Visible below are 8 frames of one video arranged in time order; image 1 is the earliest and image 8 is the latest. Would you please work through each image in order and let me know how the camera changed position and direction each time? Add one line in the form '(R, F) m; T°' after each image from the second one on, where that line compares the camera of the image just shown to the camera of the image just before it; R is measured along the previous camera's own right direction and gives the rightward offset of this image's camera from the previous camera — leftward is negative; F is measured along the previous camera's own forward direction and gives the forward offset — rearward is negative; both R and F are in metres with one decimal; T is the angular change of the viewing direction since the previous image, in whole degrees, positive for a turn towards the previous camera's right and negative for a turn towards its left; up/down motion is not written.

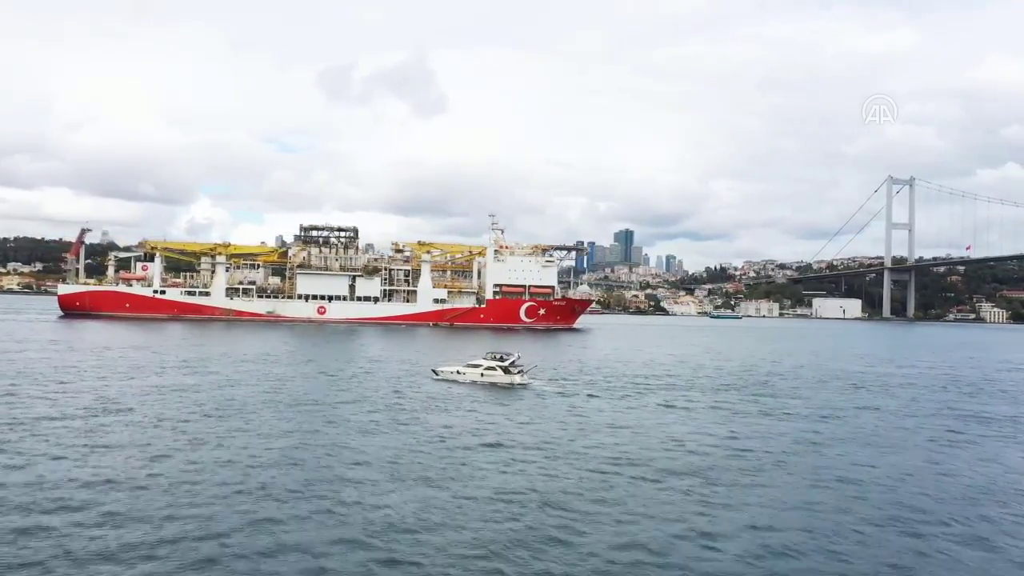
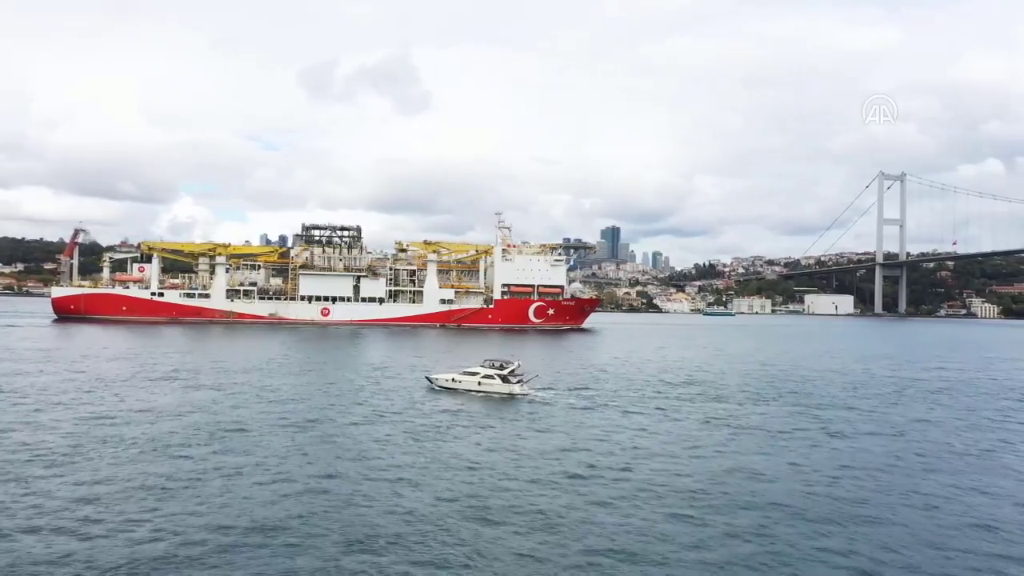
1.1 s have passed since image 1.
(-1.4, +1.8) m; +1°
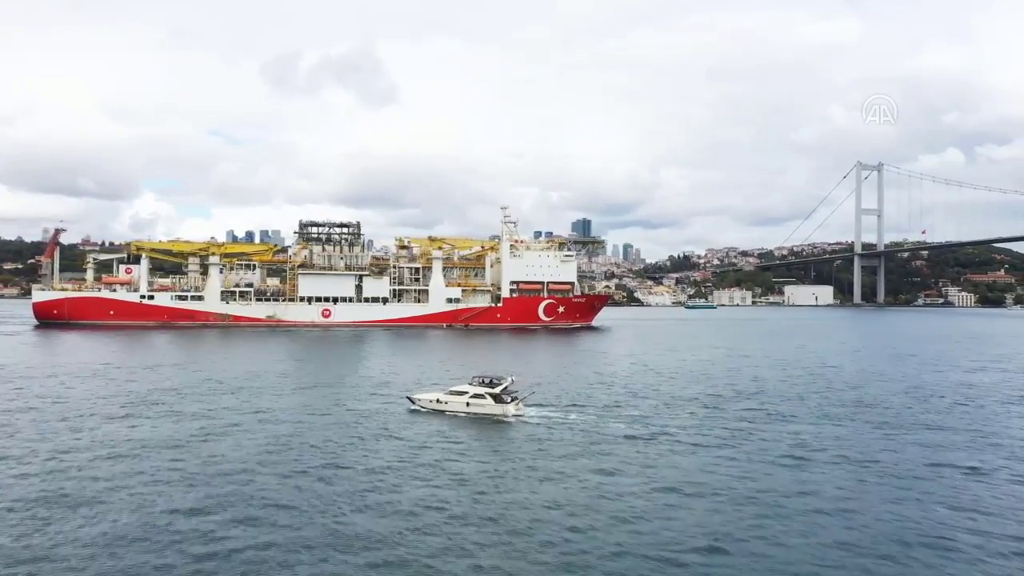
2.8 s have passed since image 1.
(-2.4, +2.9) m; +1°
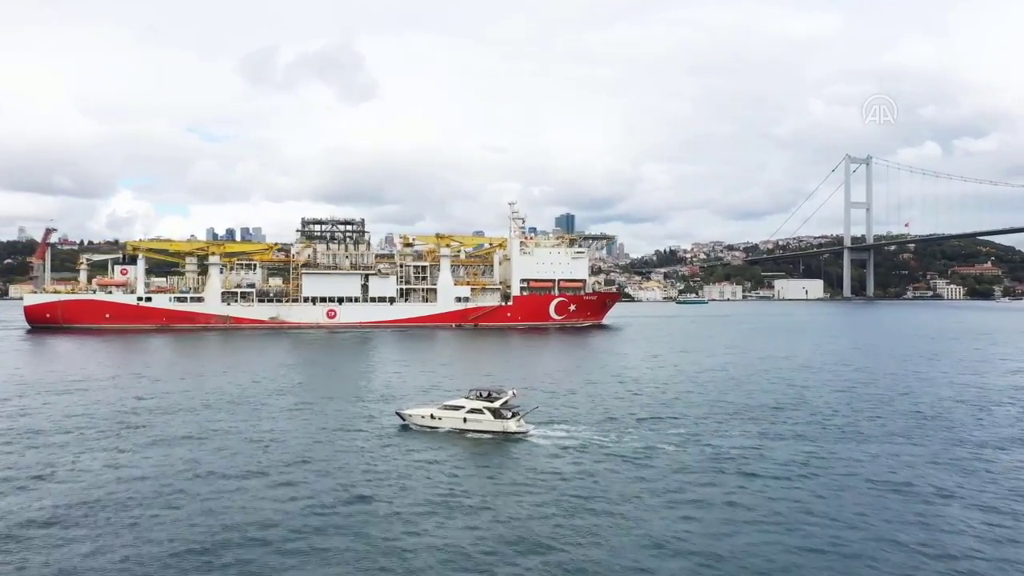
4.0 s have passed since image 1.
(-1.6, +2.0) m; +1°
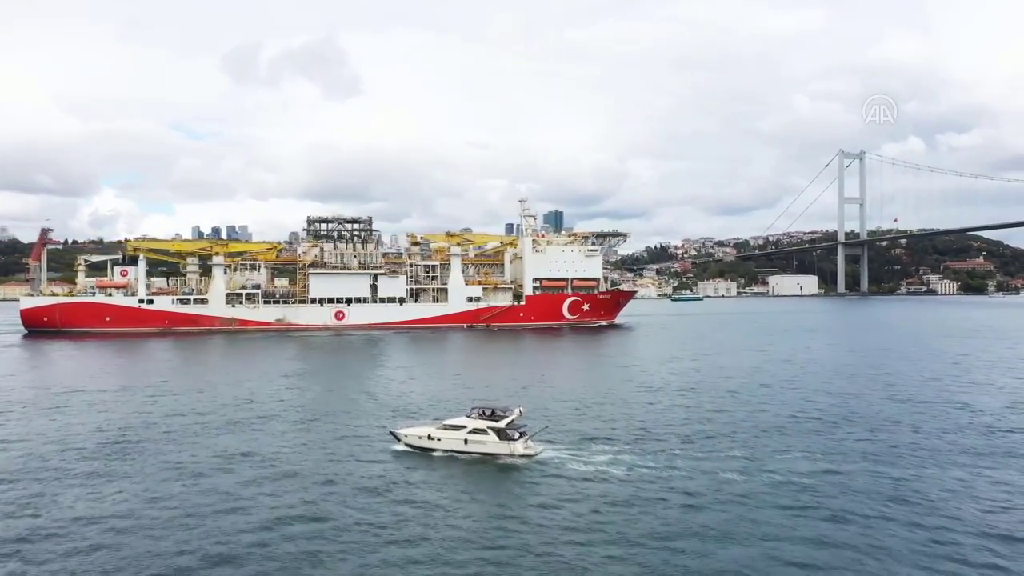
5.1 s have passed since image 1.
(-1.5, +1.7) m; 0°
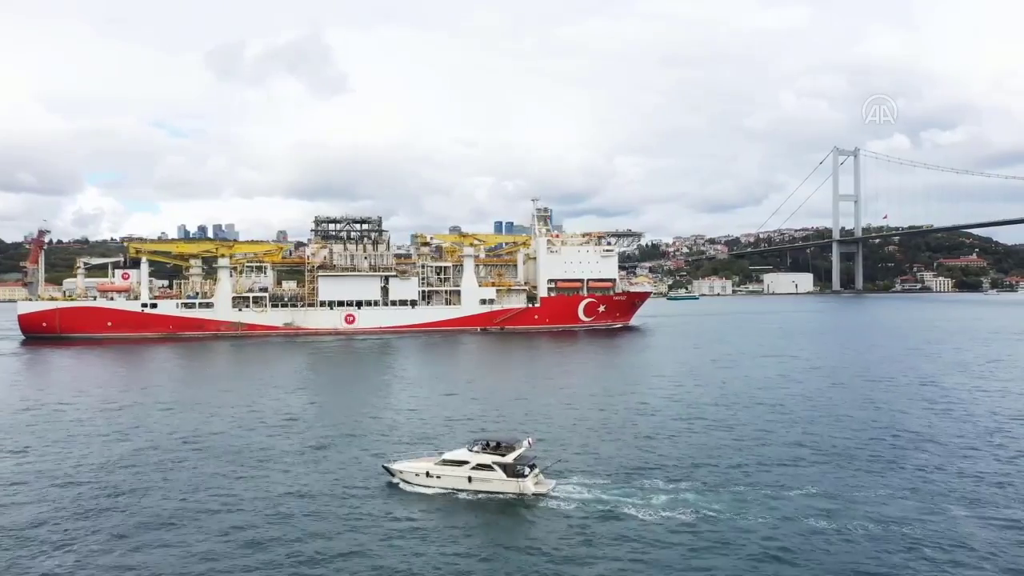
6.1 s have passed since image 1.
(-1.5, +1.7) m; 0°
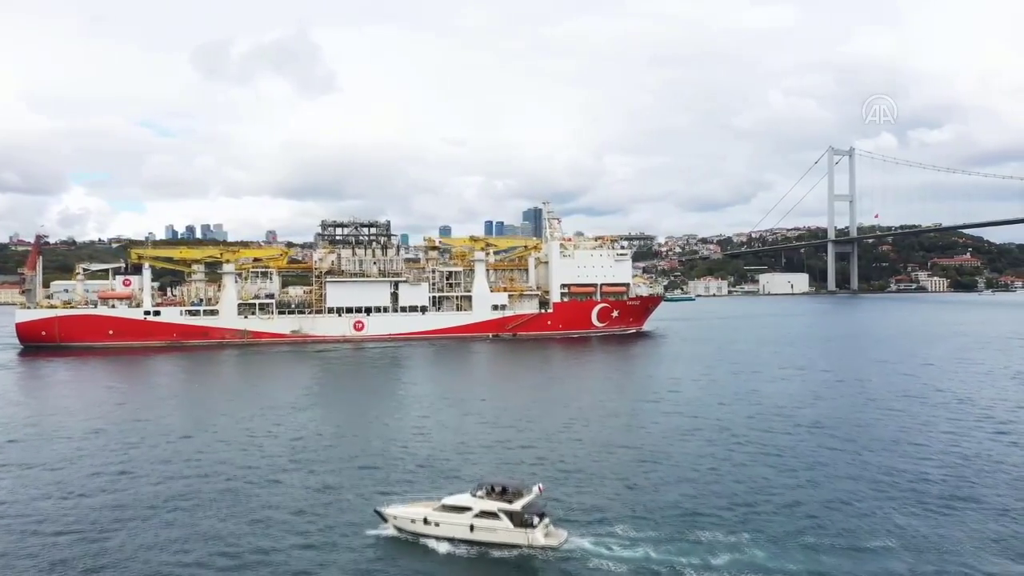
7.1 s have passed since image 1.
(-1.3, +1.4) m; 0°
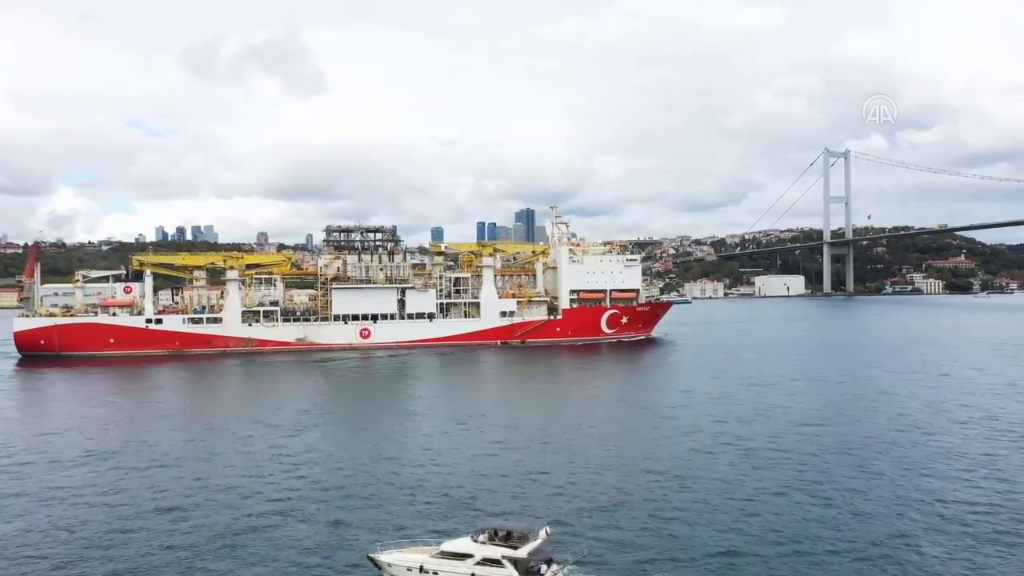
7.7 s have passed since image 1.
(-0.9, +1.0) m; 0°
